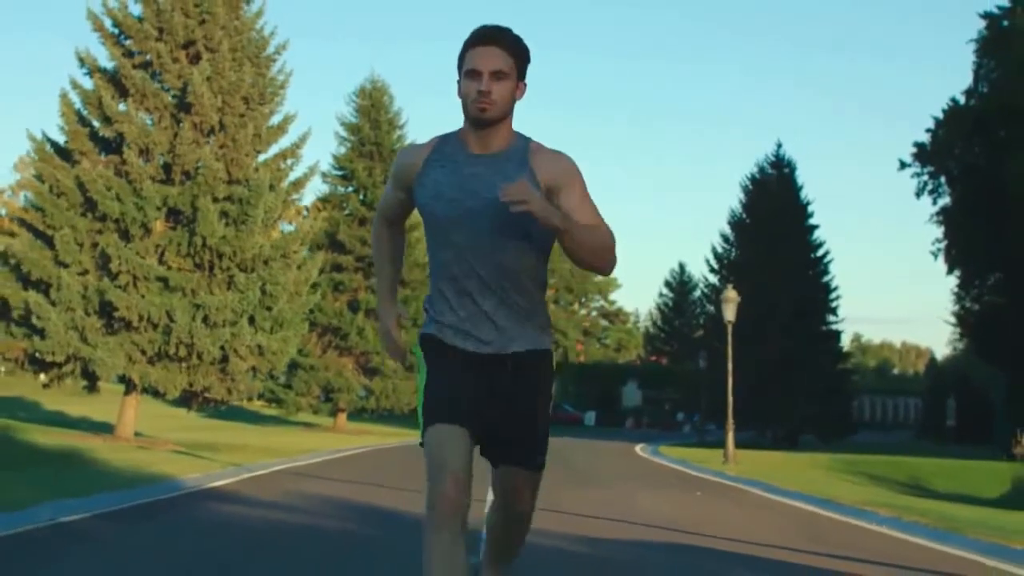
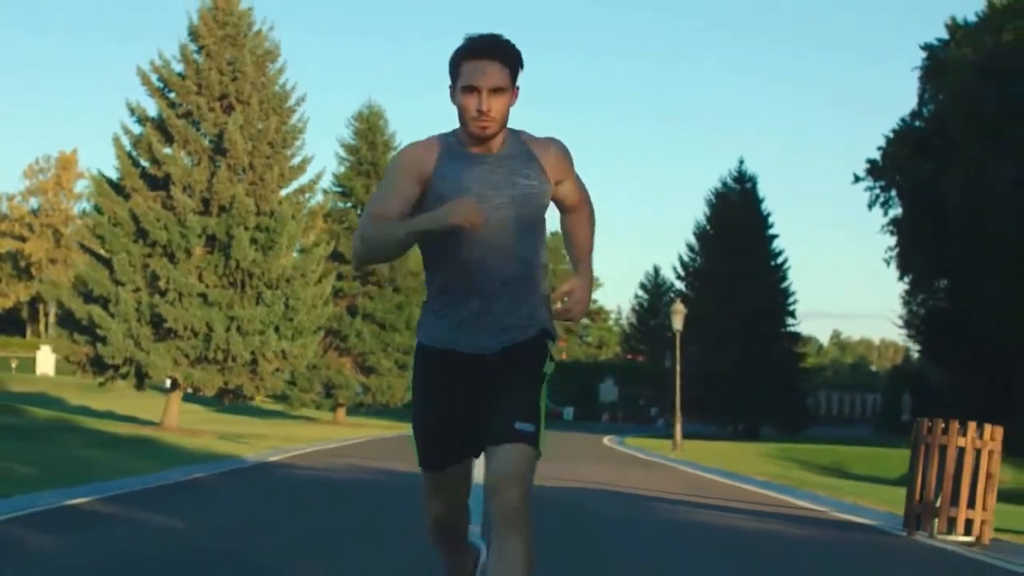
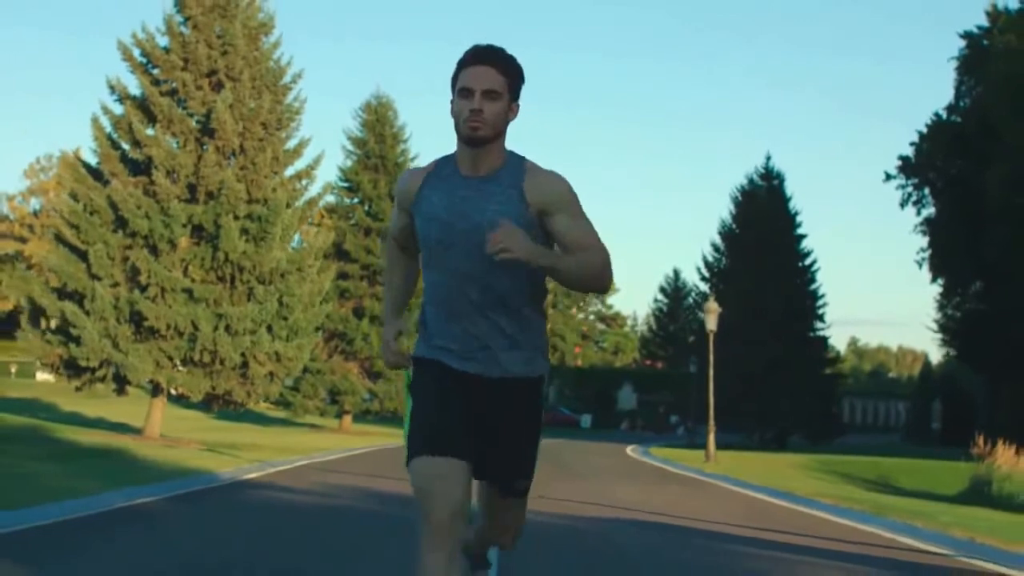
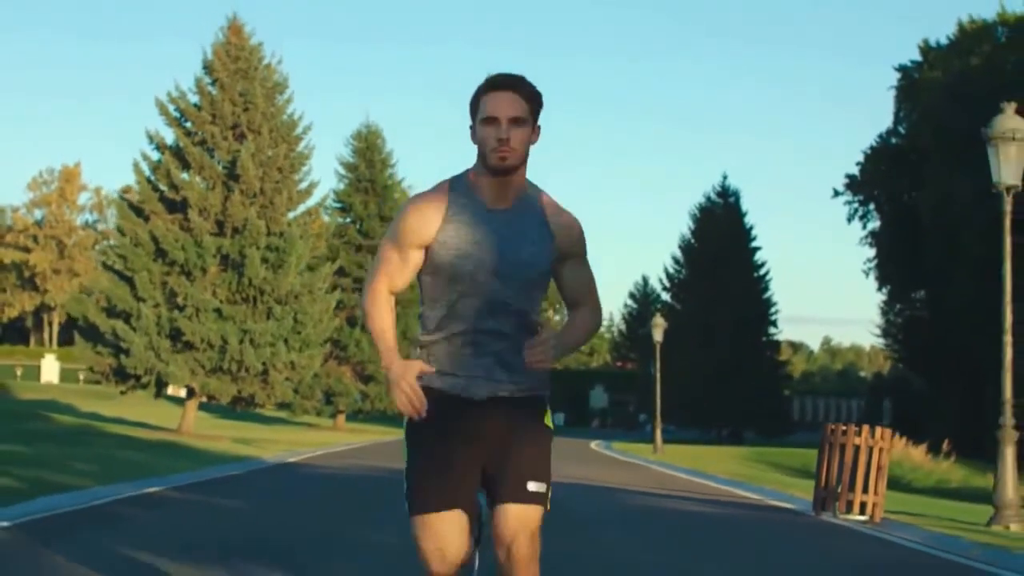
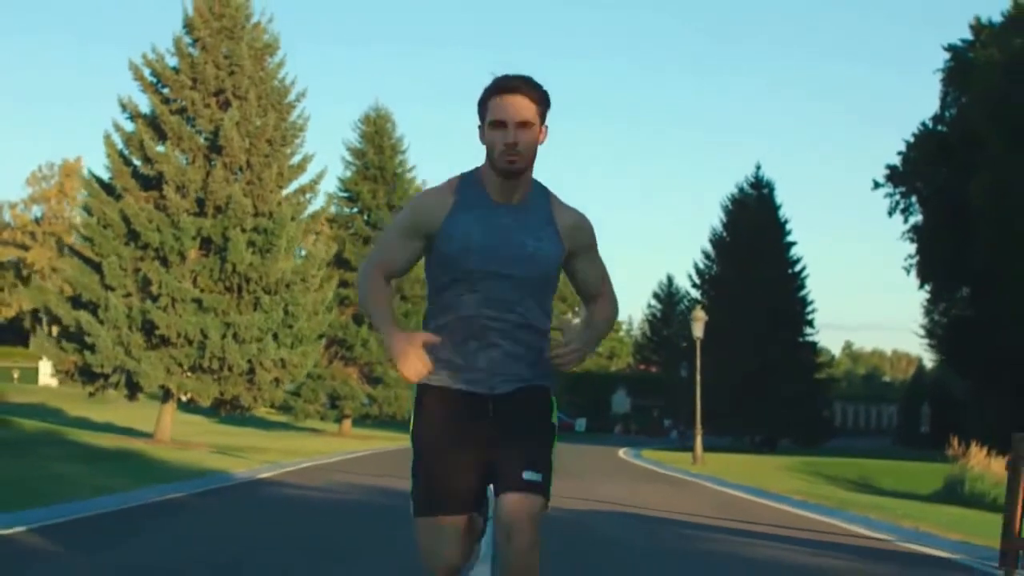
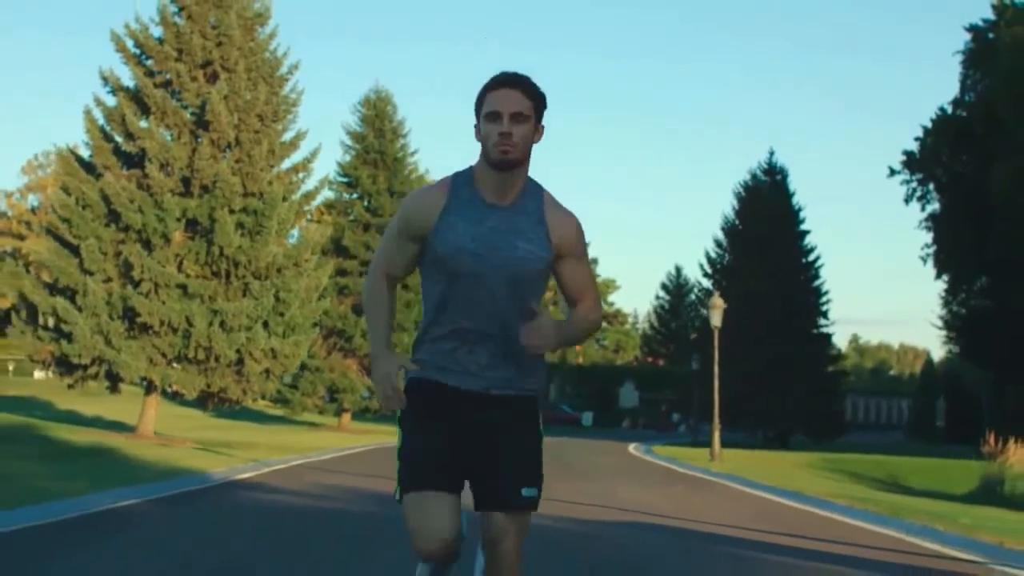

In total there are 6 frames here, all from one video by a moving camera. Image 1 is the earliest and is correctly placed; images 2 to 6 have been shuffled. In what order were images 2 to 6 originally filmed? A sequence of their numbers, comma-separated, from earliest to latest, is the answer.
6, 3, 5, 2, 4
